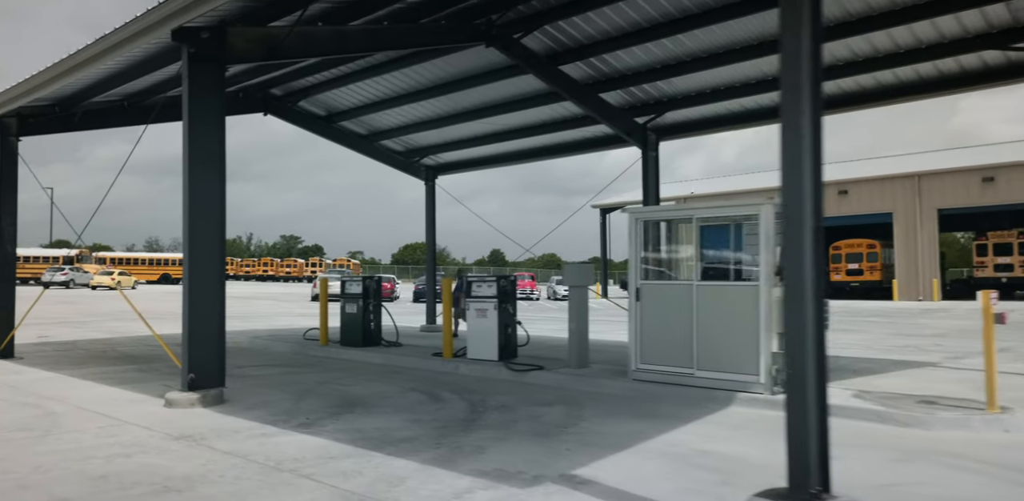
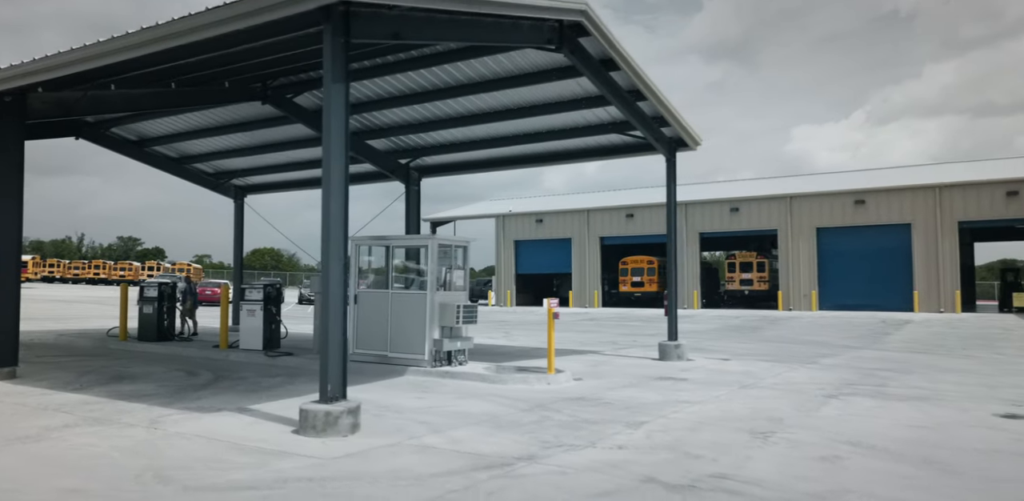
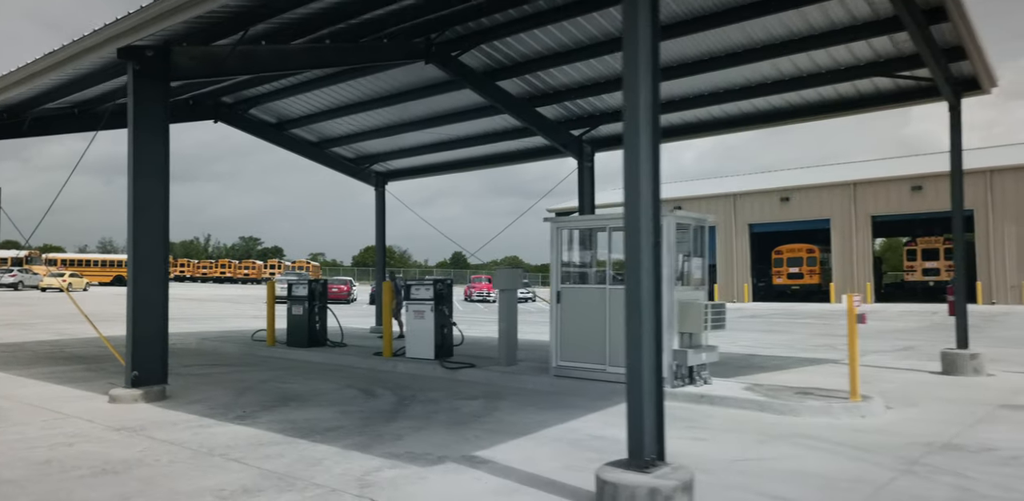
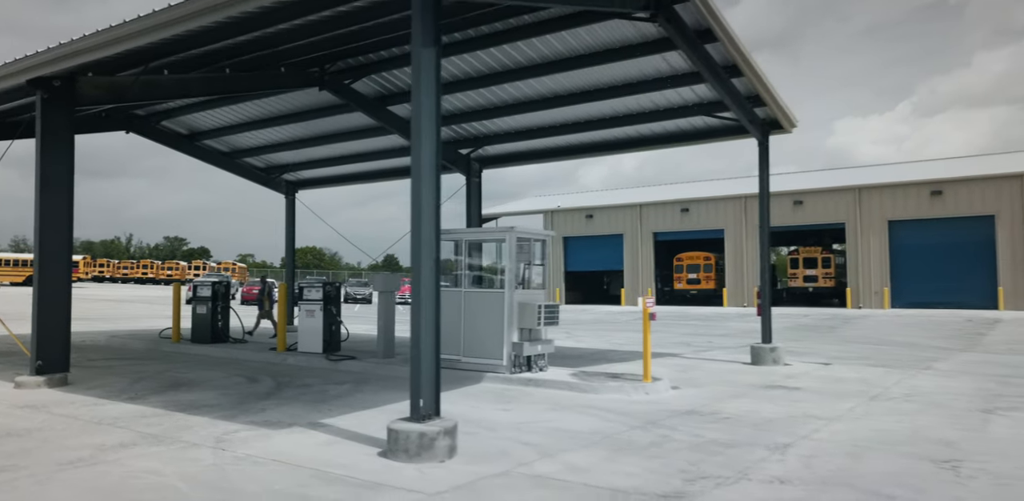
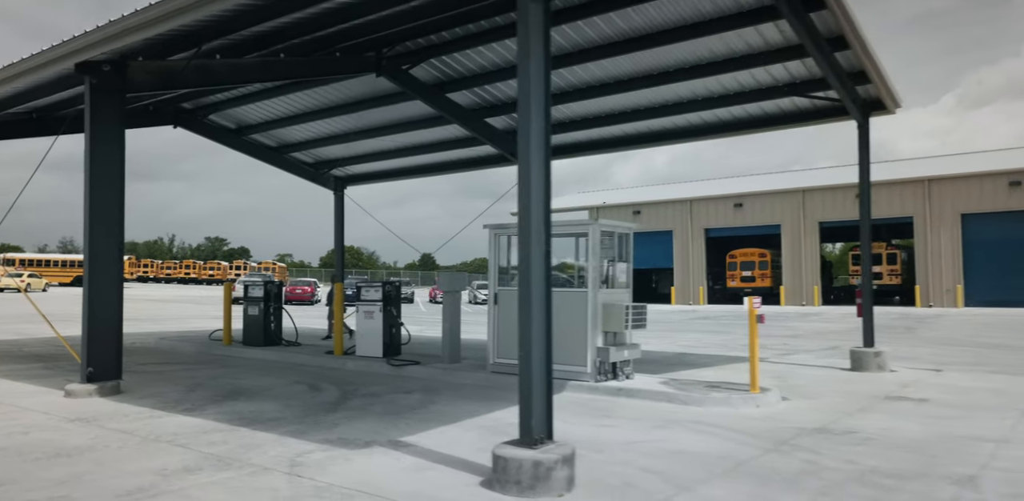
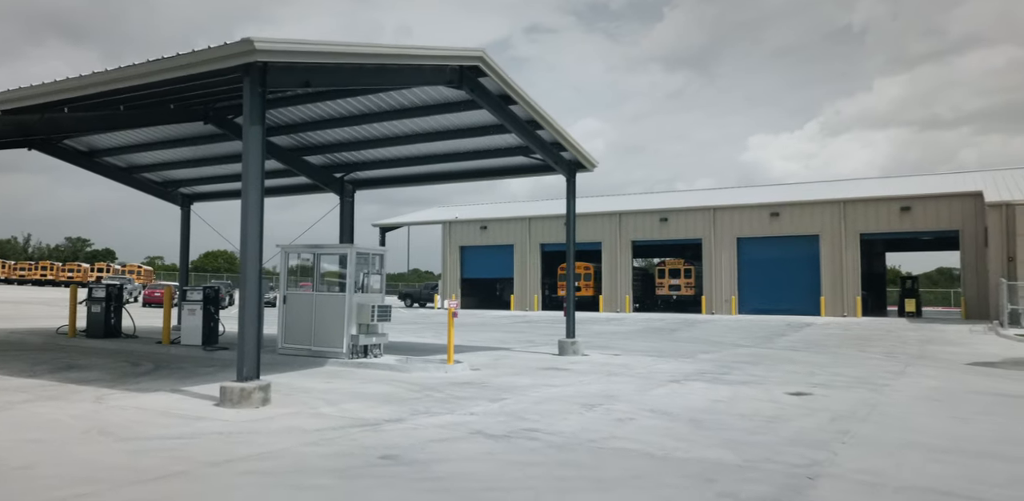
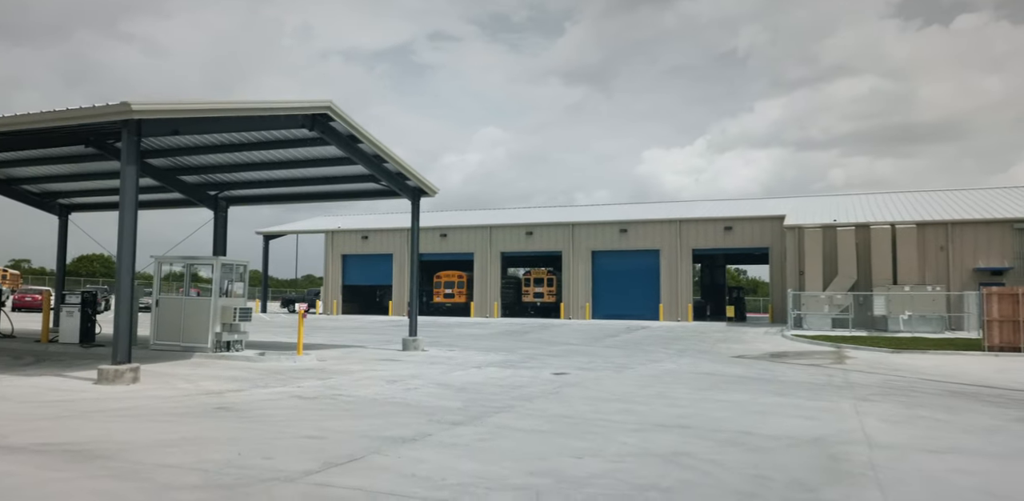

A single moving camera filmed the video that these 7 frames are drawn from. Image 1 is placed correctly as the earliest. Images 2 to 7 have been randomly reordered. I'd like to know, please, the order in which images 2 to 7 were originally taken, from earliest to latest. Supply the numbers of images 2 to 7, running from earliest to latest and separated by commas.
3, 5, 4, 2, 6, 7
